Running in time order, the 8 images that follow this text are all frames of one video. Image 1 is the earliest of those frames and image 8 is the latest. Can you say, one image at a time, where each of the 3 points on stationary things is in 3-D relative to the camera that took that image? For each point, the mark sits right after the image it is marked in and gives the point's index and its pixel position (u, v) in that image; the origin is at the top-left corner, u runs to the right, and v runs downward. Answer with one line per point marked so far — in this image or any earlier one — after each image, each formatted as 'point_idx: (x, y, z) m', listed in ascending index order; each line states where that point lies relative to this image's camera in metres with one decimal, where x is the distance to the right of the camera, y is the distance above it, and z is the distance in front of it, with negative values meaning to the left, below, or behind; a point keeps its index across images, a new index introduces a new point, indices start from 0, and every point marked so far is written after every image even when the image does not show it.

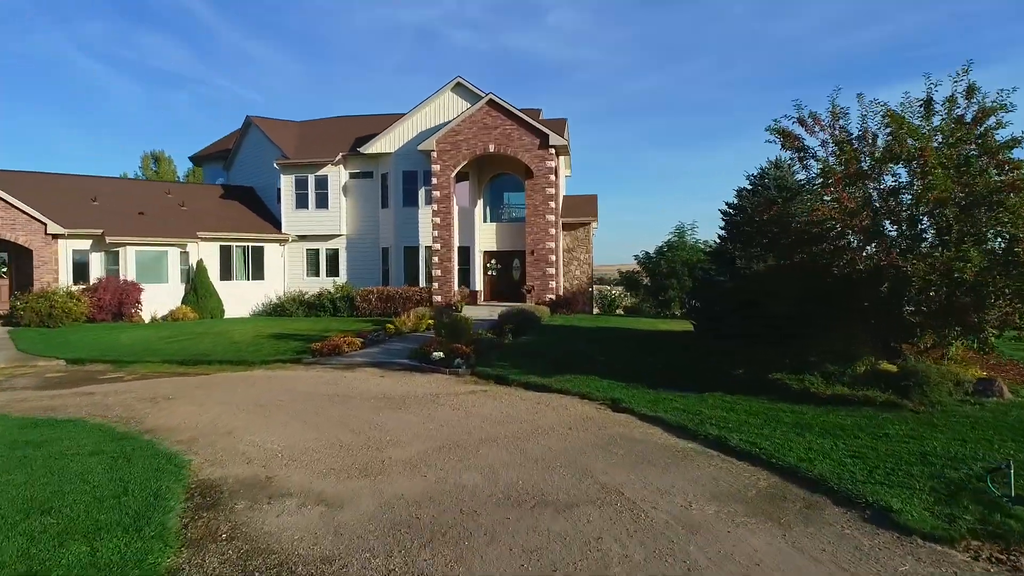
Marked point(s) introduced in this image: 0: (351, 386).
0: (-1.9, -1.2, +12.0) m
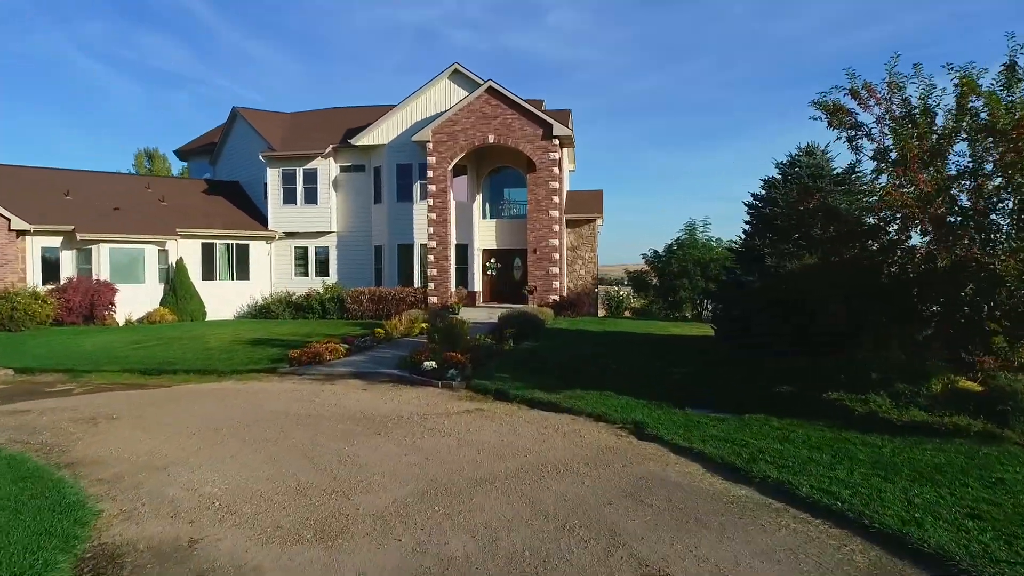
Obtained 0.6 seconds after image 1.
0: (-1.9, -1.2, +10.4) m
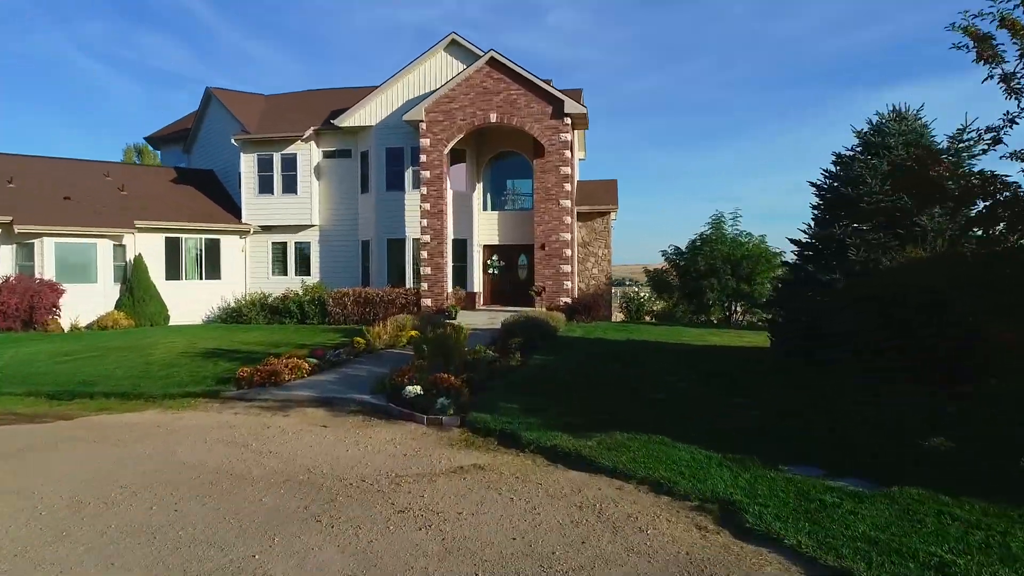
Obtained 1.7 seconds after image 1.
0: (-1.8, -1.2, +7.5) m
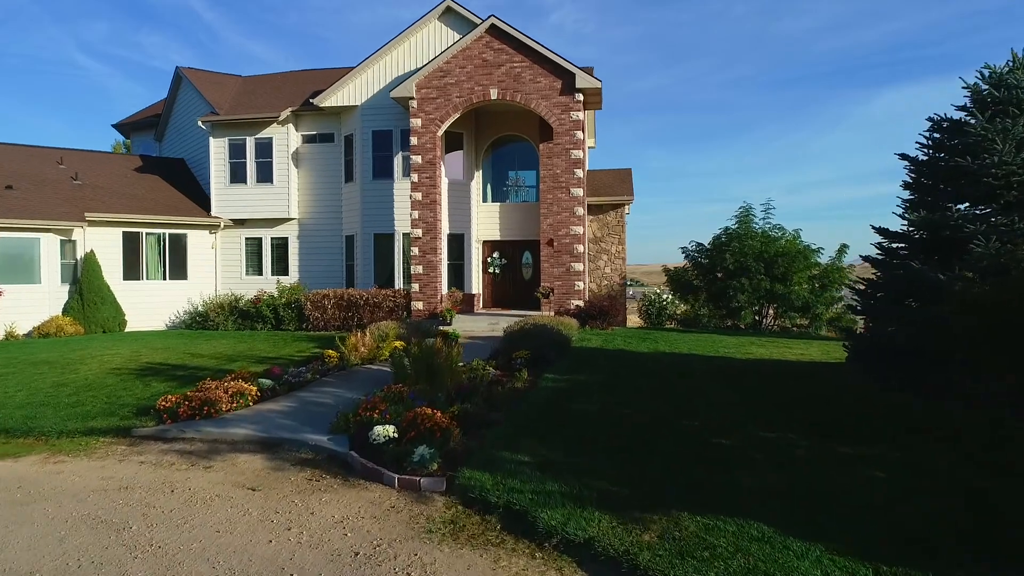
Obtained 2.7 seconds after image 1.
0: (-1.8, -1.2, +4.9) m
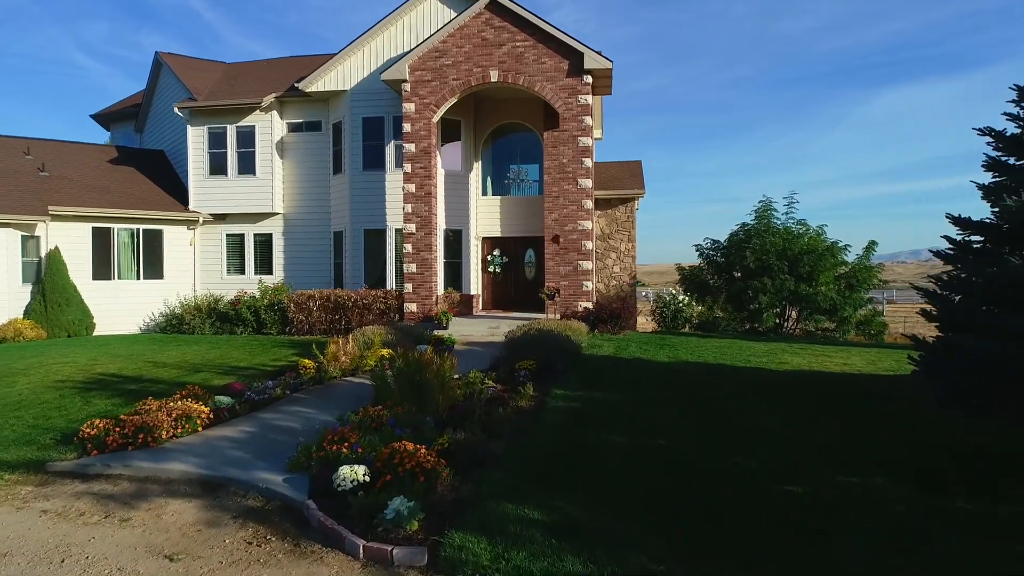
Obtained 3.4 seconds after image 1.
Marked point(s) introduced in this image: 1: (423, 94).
0: (-1.7, -1.2, +3.4) m
1: (-1.5, +3.2, +16.5) m
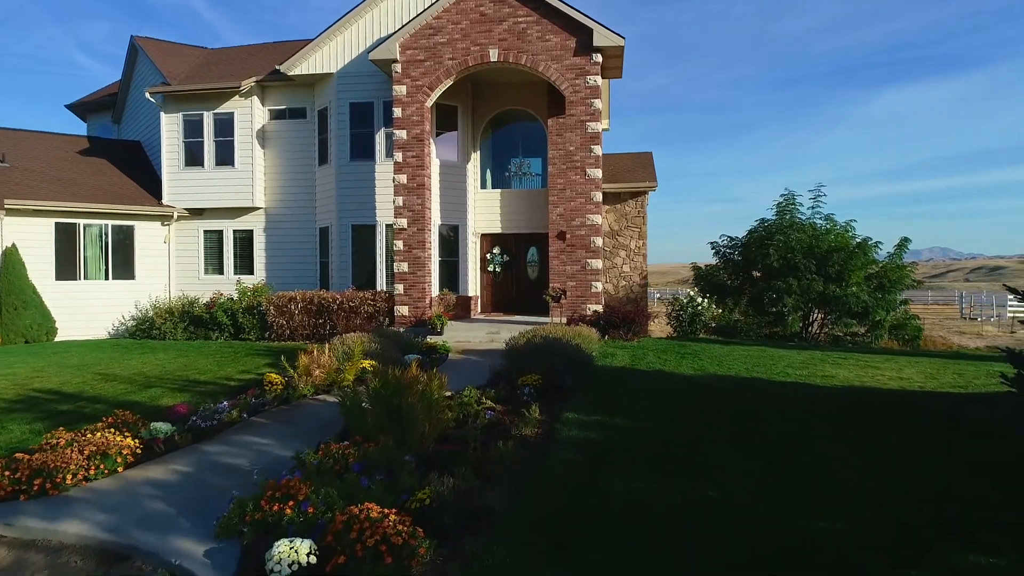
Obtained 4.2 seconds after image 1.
0: (-1.7, -1.2, +1.9) m
1: (-1.4, +3.2, +15.0) m
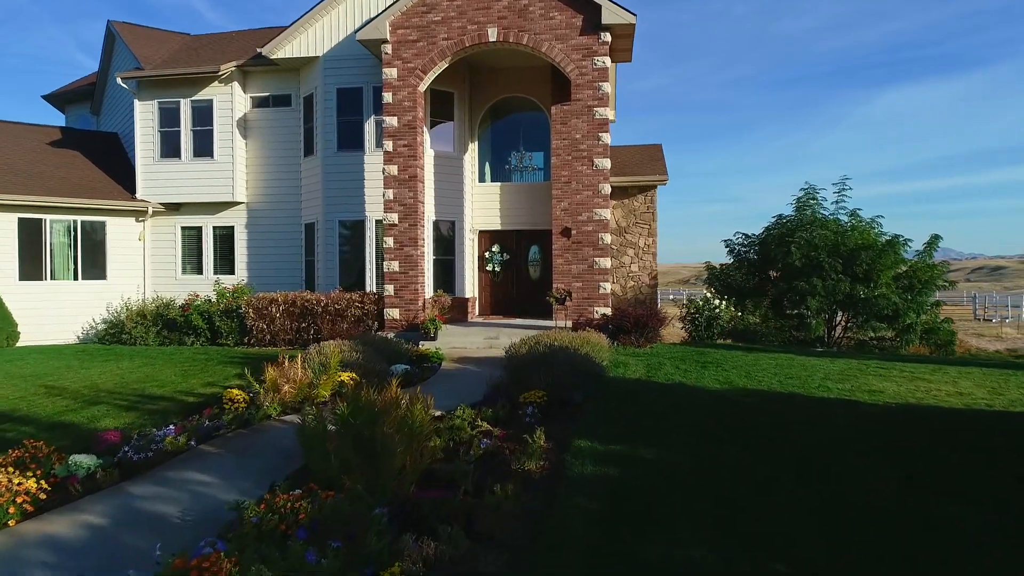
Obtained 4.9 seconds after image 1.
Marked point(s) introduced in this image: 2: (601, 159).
0: (-1.7, -1.3, +0.6) m
1: (-1.4, +3.2, +13.8) m
2: (+1.2, +1.7, +13.2) m
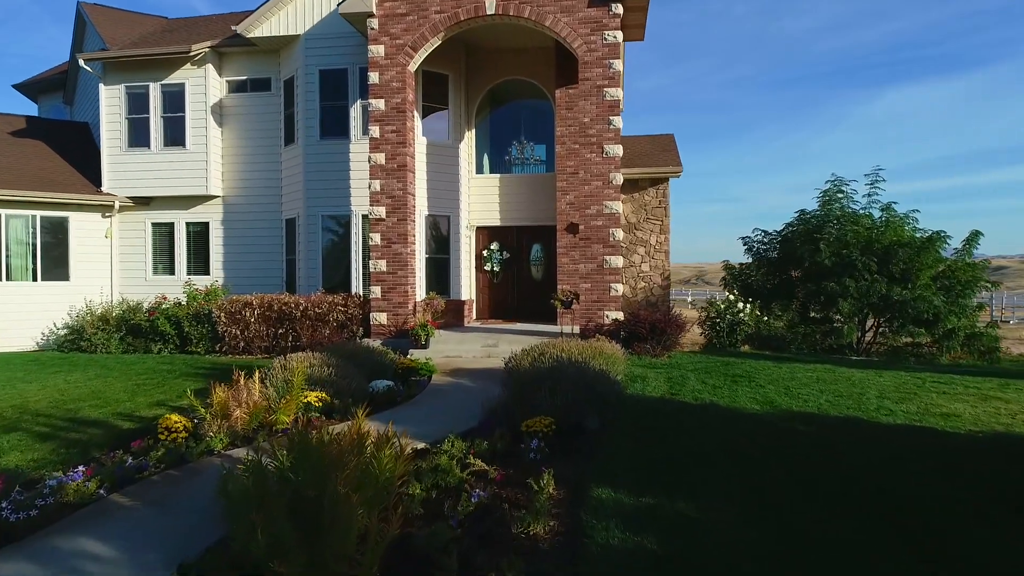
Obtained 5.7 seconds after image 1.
0: (-1.7, -1.3, -0.8) m
1: (-1.4, +3.1, +12.4) m
2: (+1.2, +1.7, +11.9) m
